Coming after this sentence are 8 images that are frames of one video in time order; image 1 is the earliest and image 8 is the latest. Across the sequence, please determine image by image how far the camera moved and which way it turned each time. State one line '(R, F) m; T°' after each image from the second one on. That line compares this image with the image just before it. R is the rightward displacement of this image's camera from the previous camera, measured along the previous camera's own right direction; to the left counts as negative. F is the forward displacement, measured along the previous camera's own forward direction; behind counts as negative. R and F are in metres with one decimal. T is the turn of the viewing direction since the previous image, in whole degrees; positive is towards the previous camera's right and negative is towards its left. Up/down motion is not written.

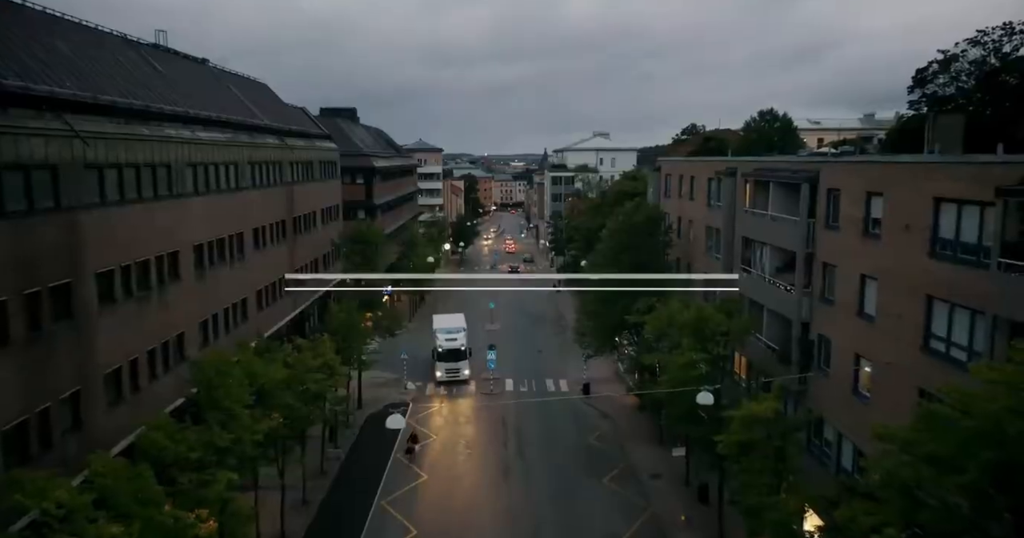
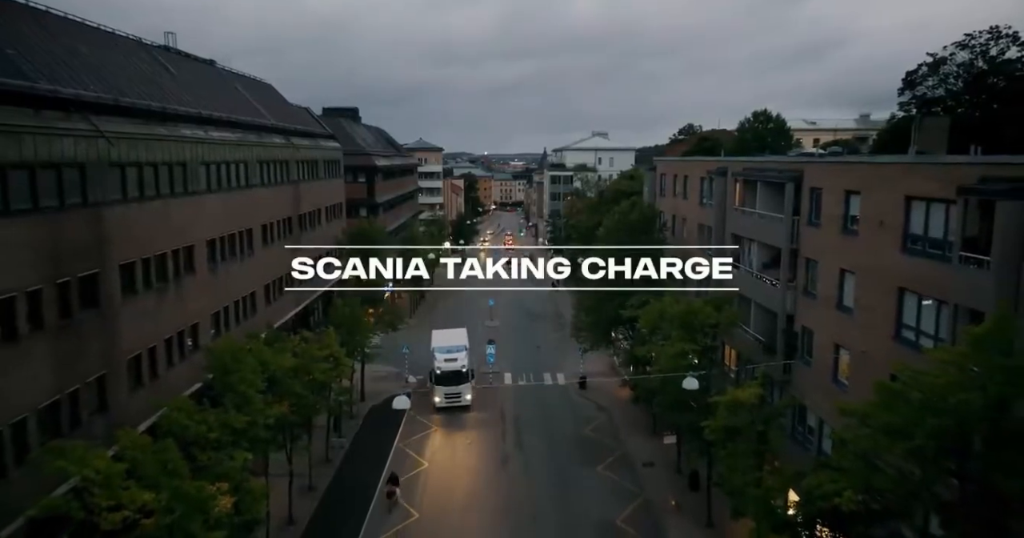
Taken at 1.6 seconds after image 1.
(0.0, -1.3) m; 0°
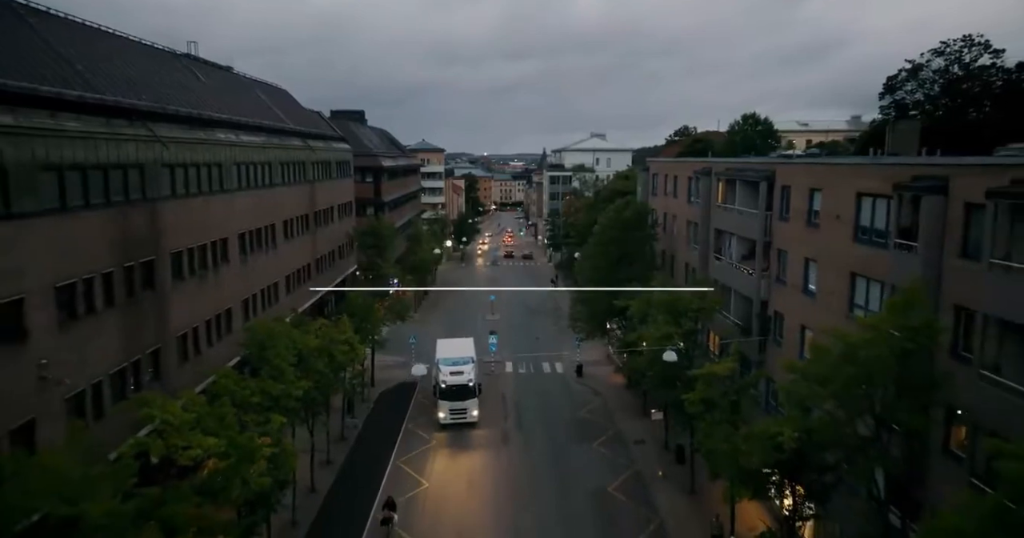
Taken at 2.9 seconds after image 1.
(-0.1, -3.1) m; 0°
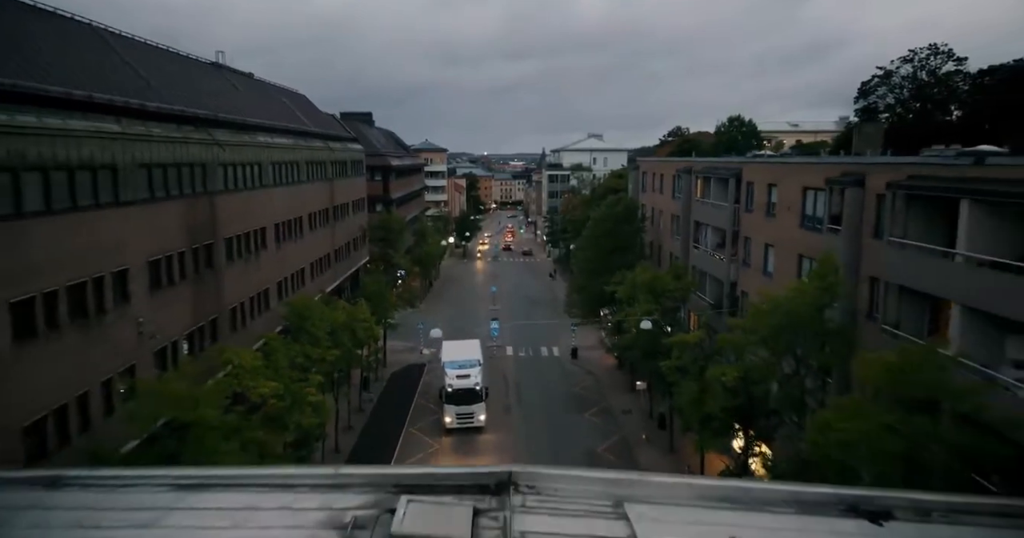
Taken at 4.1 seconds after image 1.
(0.0, -4.5) m; 0°
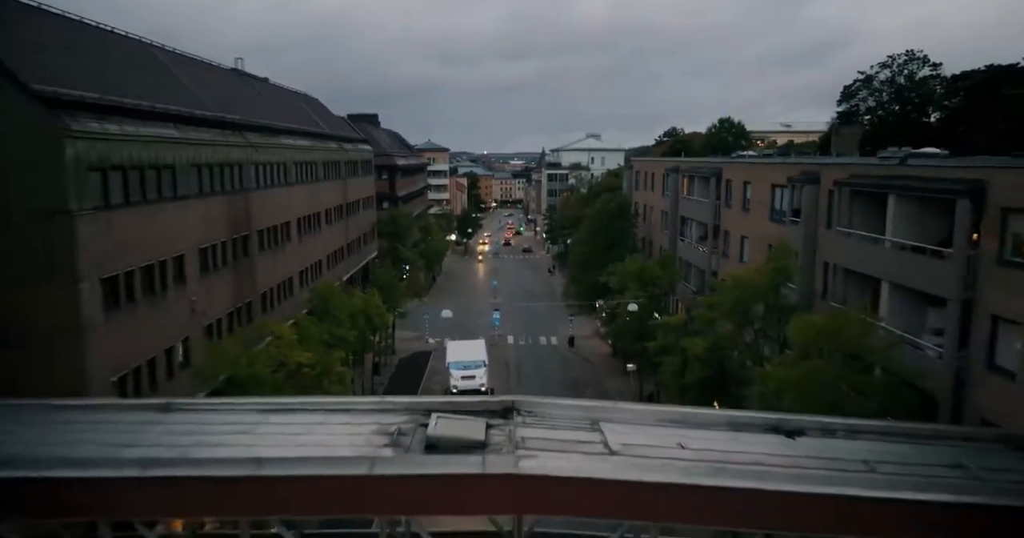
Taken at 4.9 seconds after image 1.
(-0.1, -3.5) m; 0°
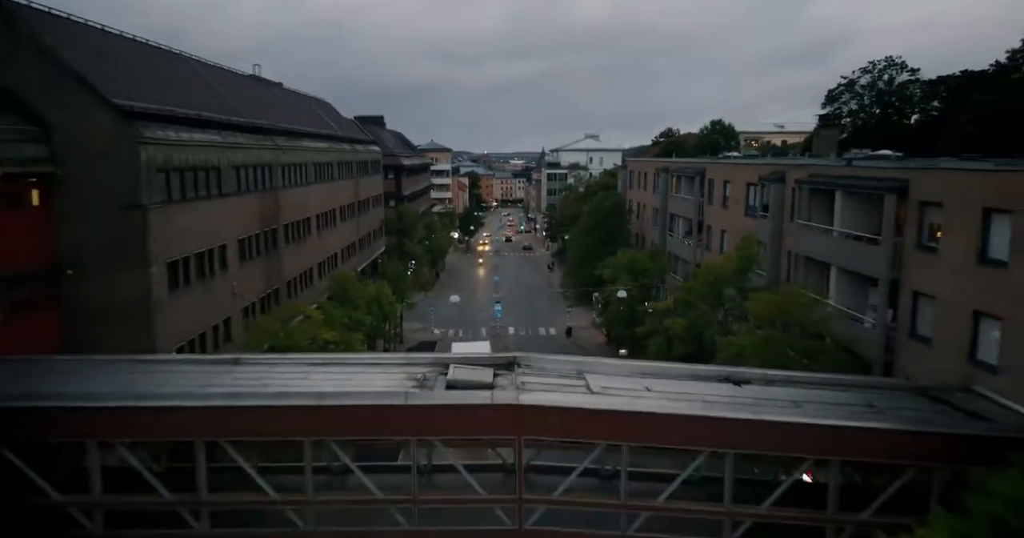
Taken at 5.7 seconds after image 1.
(0.0, -3.6) m; 0°
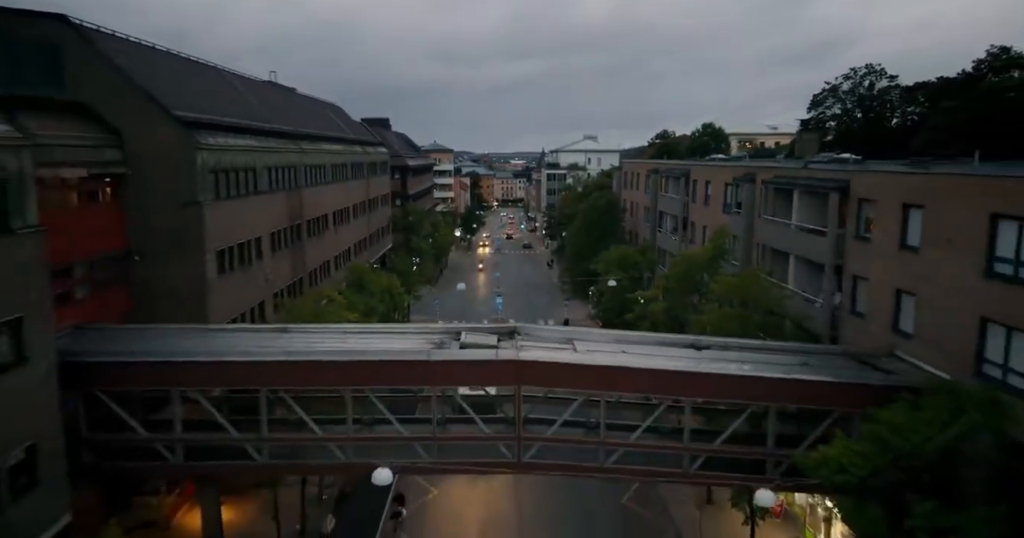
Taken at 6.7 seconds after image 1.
(0.0, -3.8) m; 0°
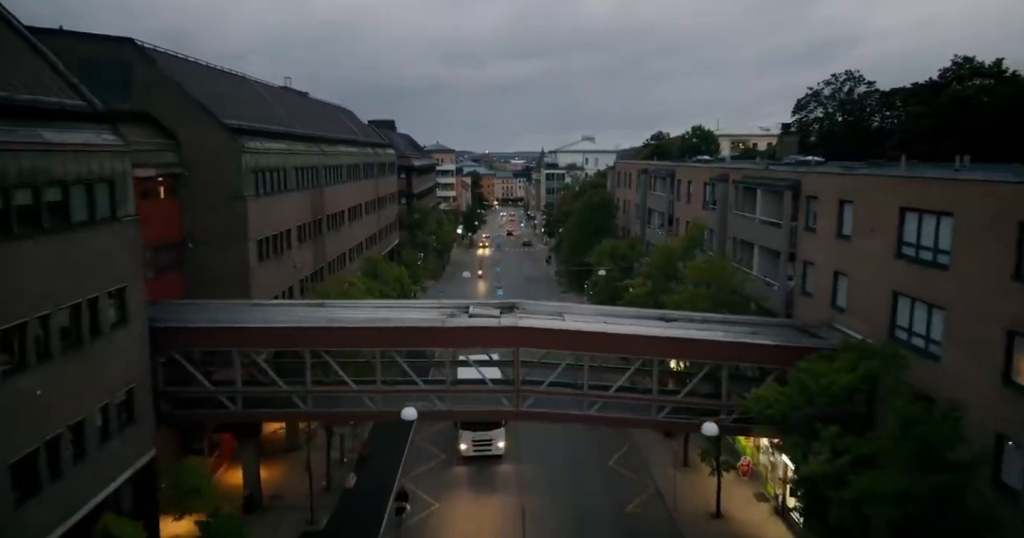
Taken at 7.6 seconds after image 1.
(0.0, -4.3) m; 0°
